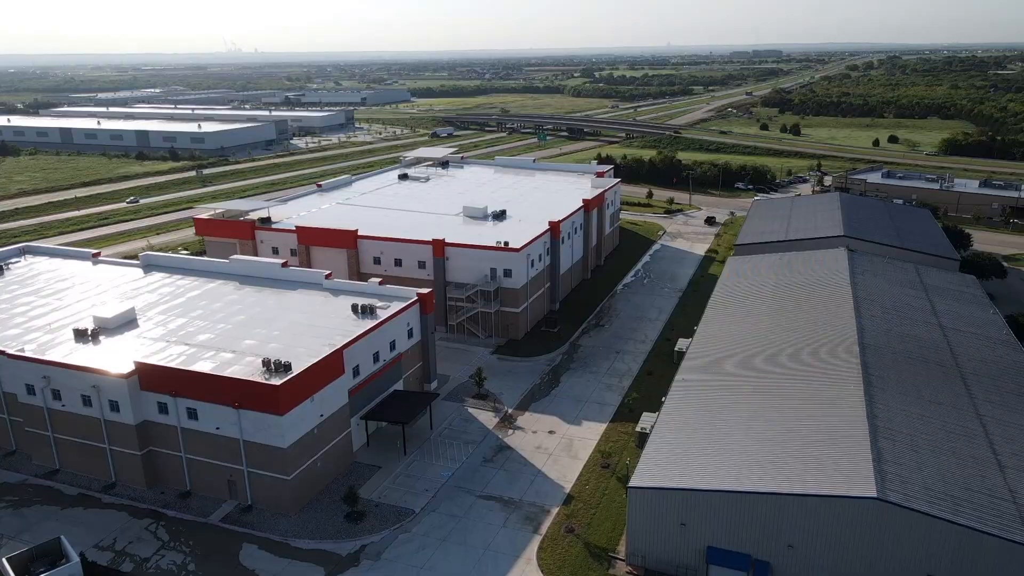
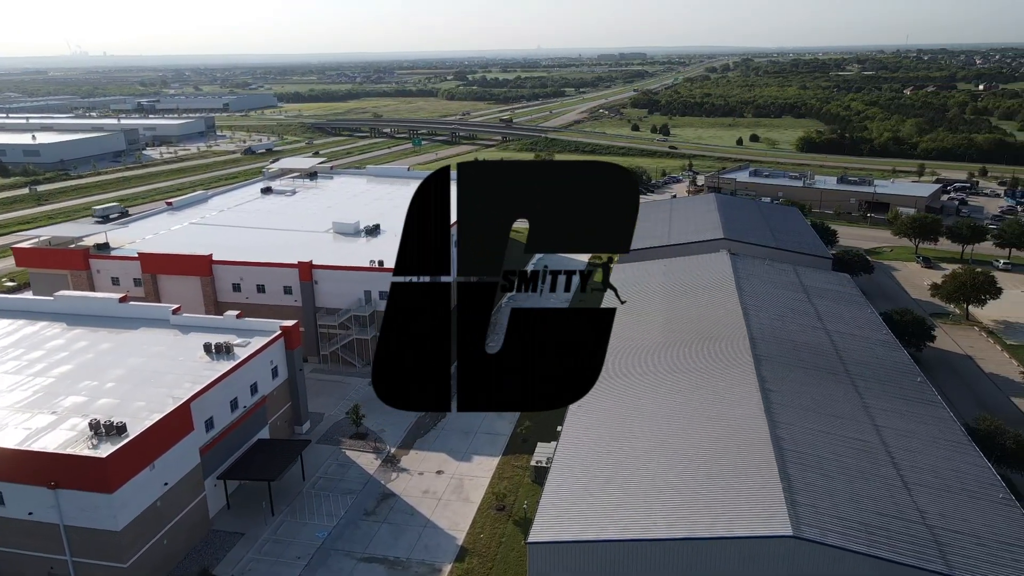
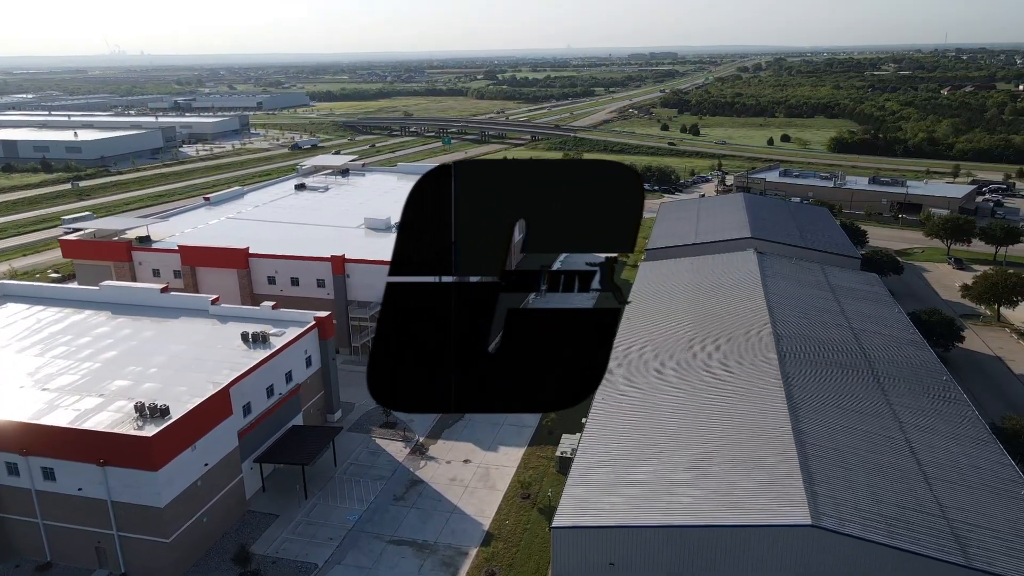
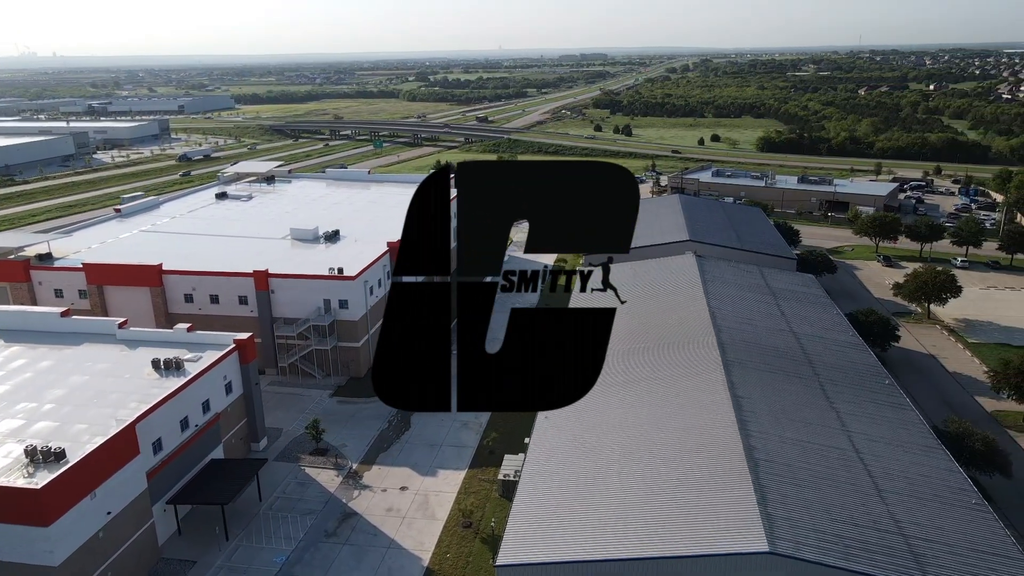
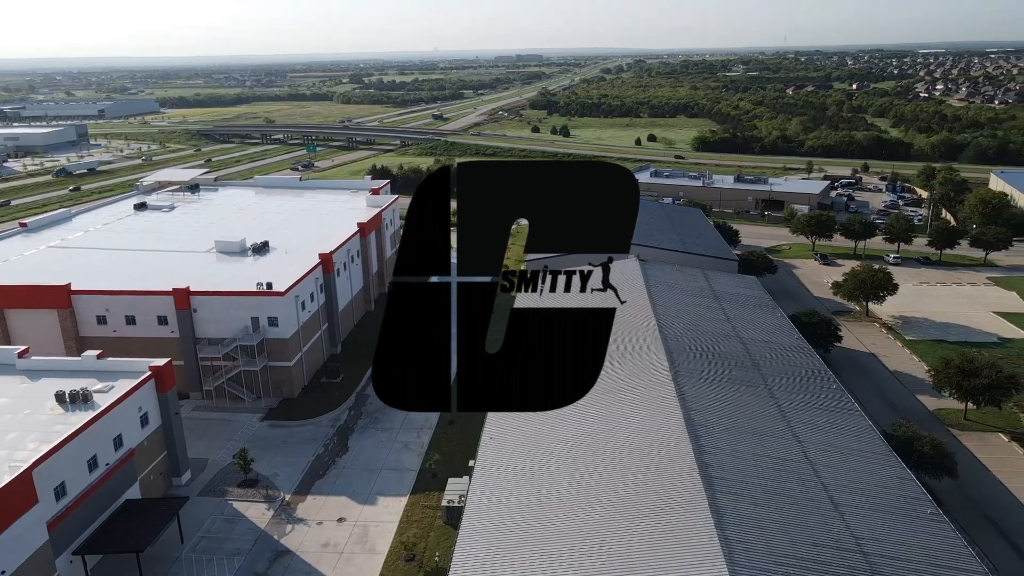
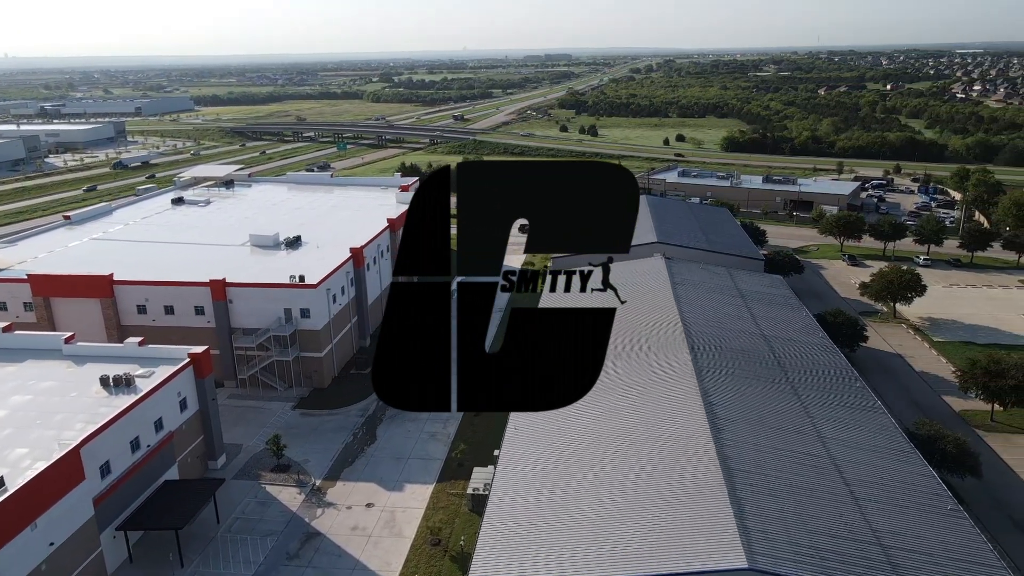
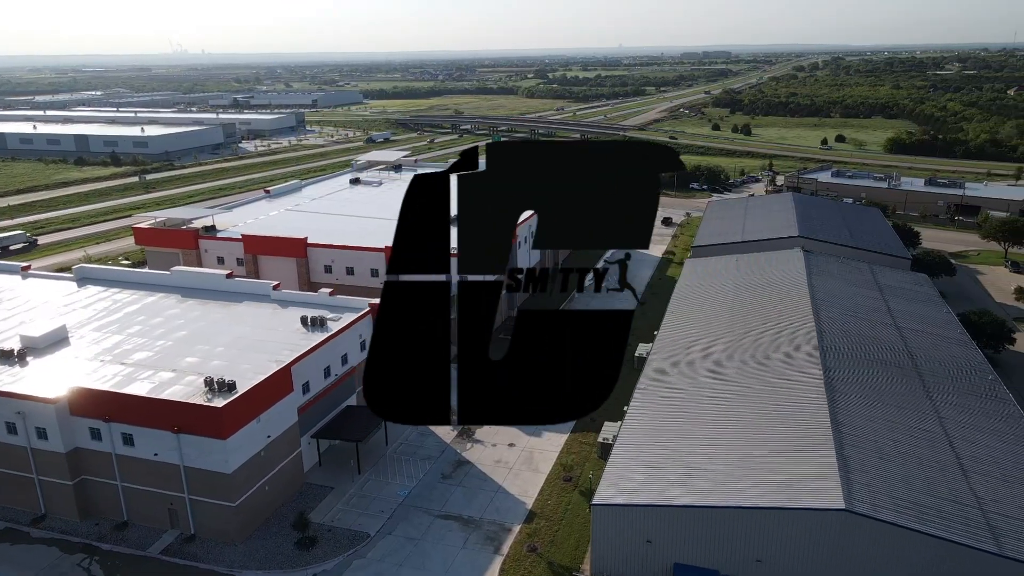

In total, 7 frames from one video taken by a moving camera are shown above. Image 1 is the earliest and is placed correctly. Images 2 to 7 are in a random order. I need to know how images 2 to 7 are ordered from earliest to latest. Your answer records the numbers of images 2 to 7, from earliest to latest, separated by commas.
7, 3, 2, 4, 6, 5
